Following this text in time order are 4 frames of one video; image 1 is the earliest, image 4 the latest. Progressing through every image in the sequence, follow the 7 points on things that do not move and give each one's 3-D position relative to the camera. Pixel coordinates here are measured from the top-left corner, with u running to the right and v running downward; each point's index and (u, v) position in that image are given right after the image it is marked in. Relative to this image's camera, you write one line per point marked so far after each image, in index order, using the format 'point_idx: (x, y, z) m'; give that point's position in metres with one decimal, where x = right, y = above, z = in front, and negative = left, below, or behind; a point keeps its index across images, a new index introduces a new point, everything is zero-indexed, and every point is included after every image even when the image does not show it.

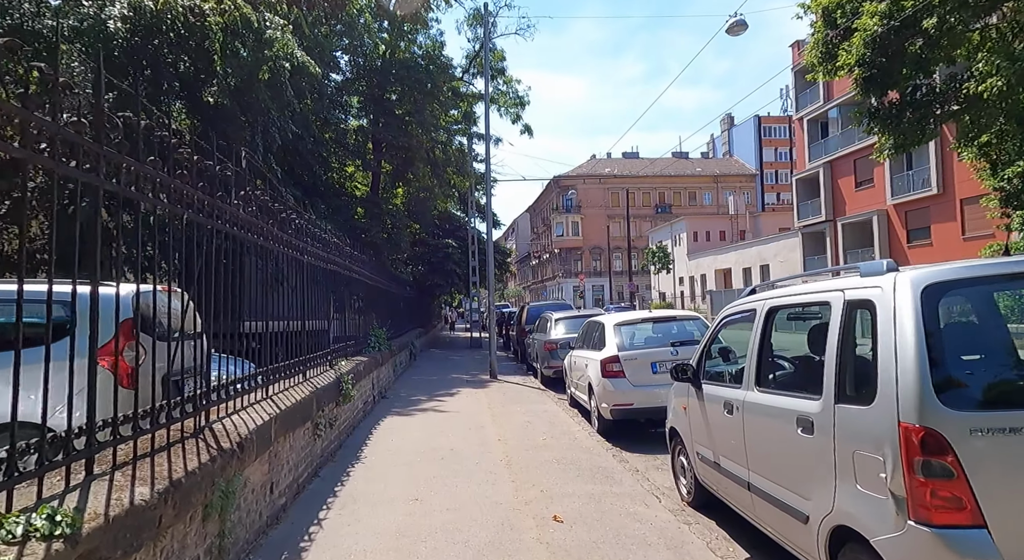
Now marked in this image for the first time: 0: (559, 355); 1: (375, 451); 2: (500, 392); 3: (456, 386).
0: (+0.9, -1.4, +11.9) m
1: (-1.3, -1.6, +6.2) m
2: (-0.2, -1.9, +11.2) m
3: (-1.0, -2.0, +12.2) m
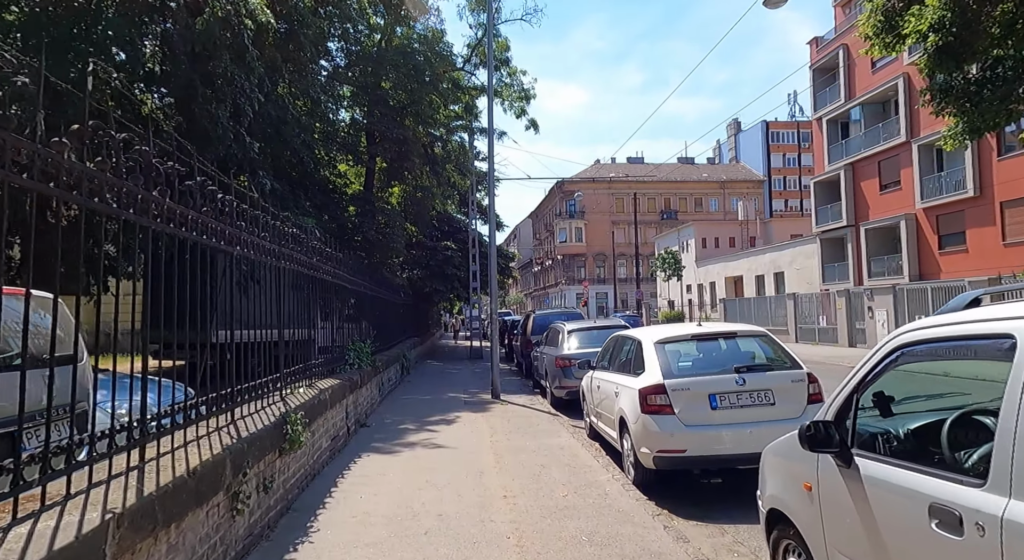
0: (+1.0, -1.4, +10.2) m
1: (-1.2, -1.6, +4.5) m
2: (-0.1, -2.0, +9.5) m
3: (-1.0, -2.1, +10.5) m
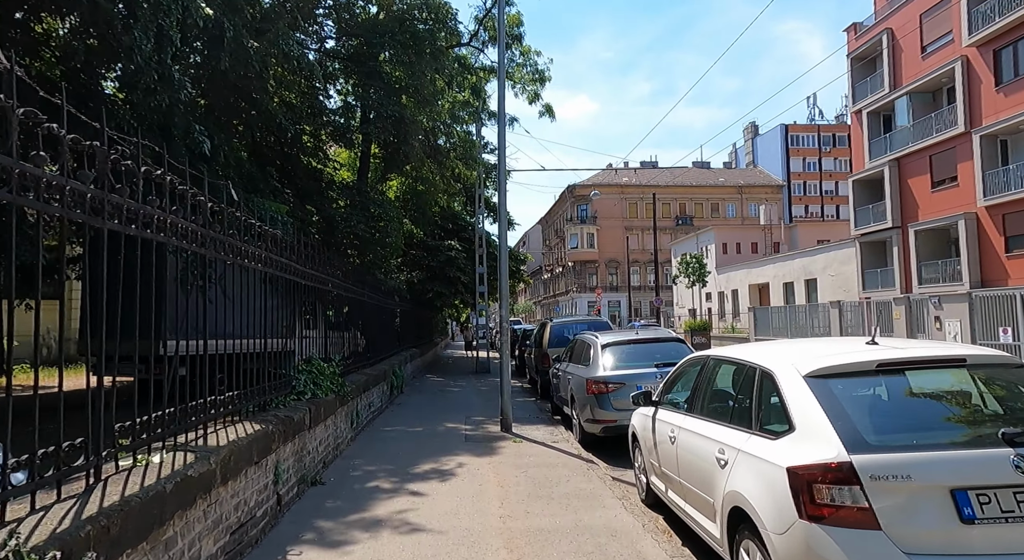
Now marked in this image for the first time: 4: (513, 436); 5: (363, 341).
0: (+1.2, -1.4, +7.6) m
1: (-1.1, -1.5, +1.9) m
2: (+0.1, -1.9, +6.9) m
3: (-0.8, -2.0, +7.9) m
4: (0.0, -2.1, +8.7) m
5: (-3.0, -1.2, +13.2) m
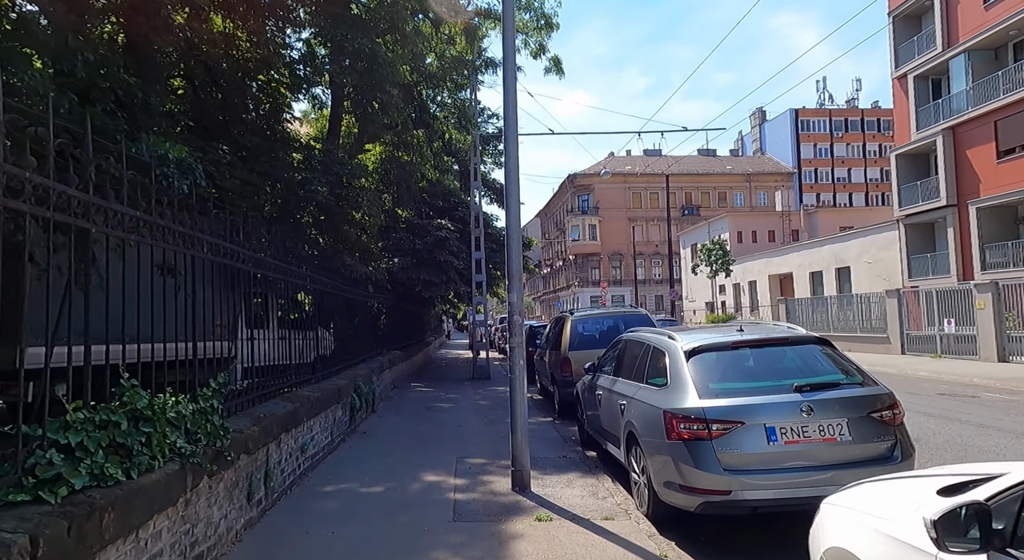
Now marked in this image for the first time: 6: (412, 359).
0: (+1.3, -1.1, +4.2) m
1: (-0.9, -1.3, -1.5) m
2: (+0.2, -1.7, +3.5) m
3: (-0.6, -1.7, +4.5) m
4: (+0.2, -1.8, +5.3) m
5: (-2.9, -0.9, +9.8) m
6: (-2.8, -2.1, +18.1) m
